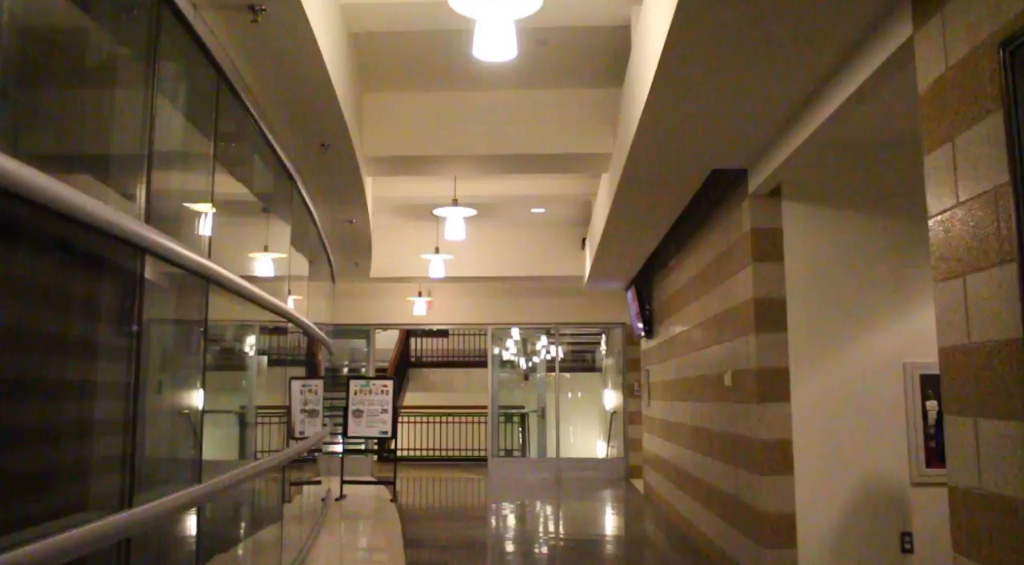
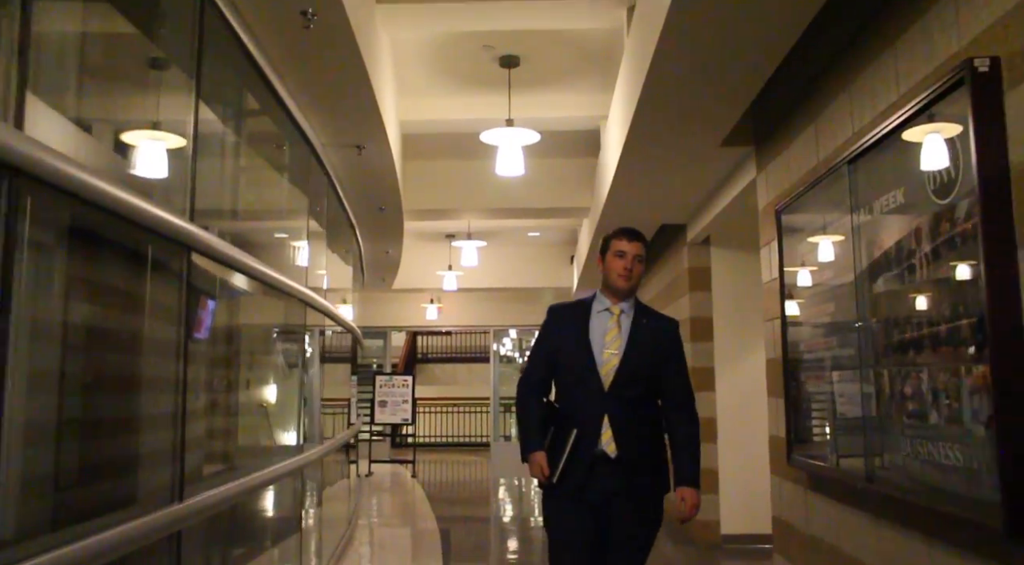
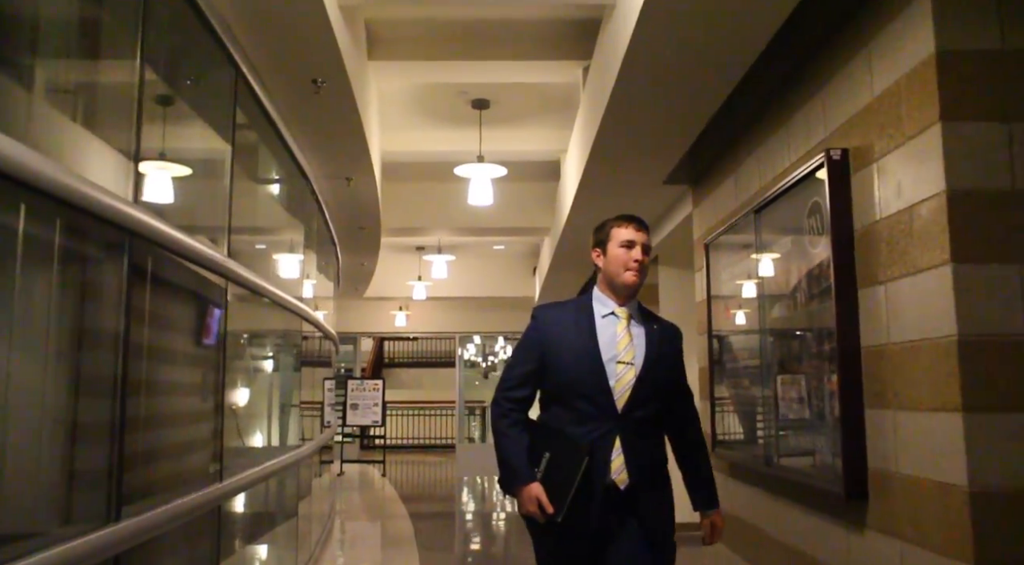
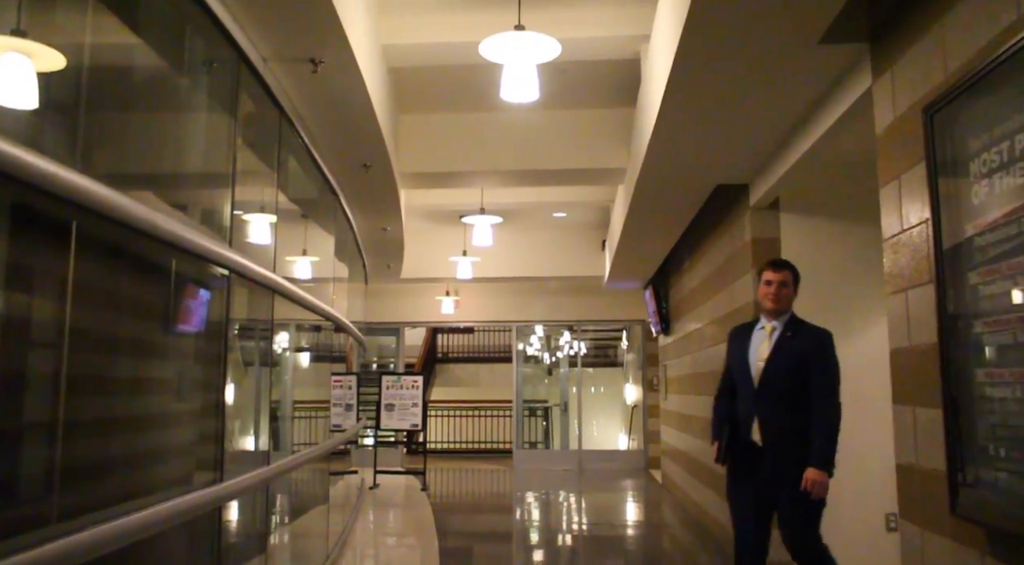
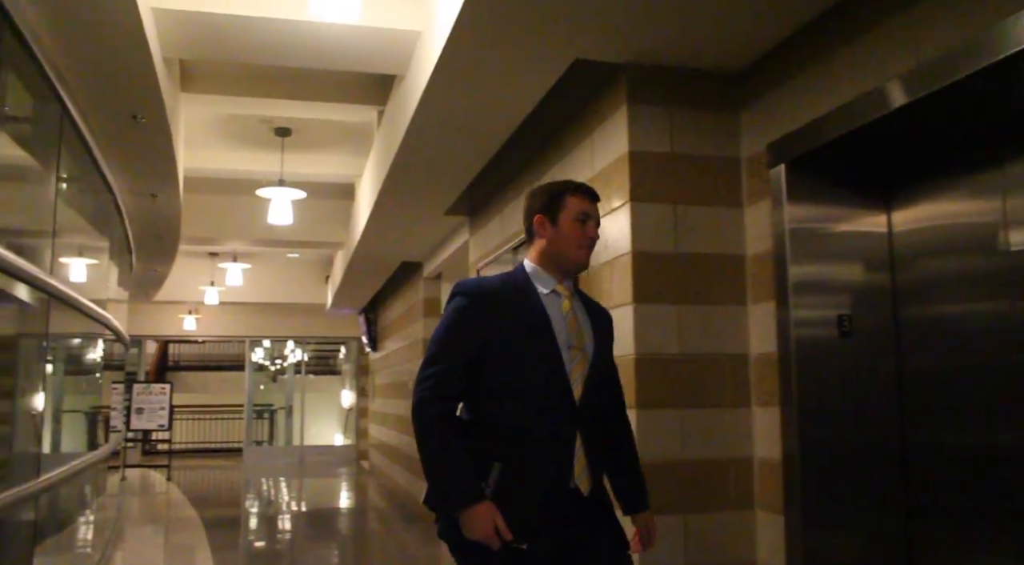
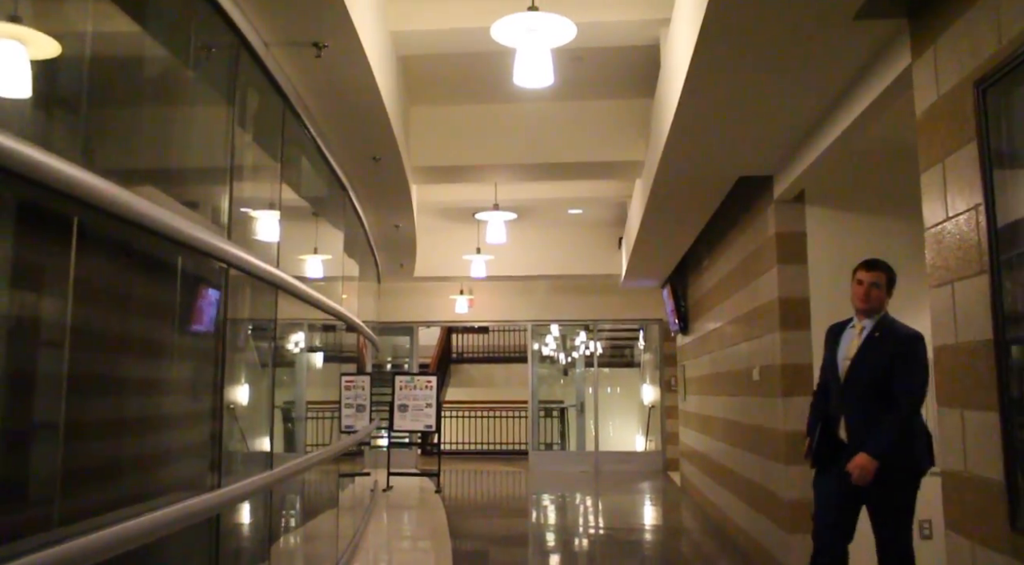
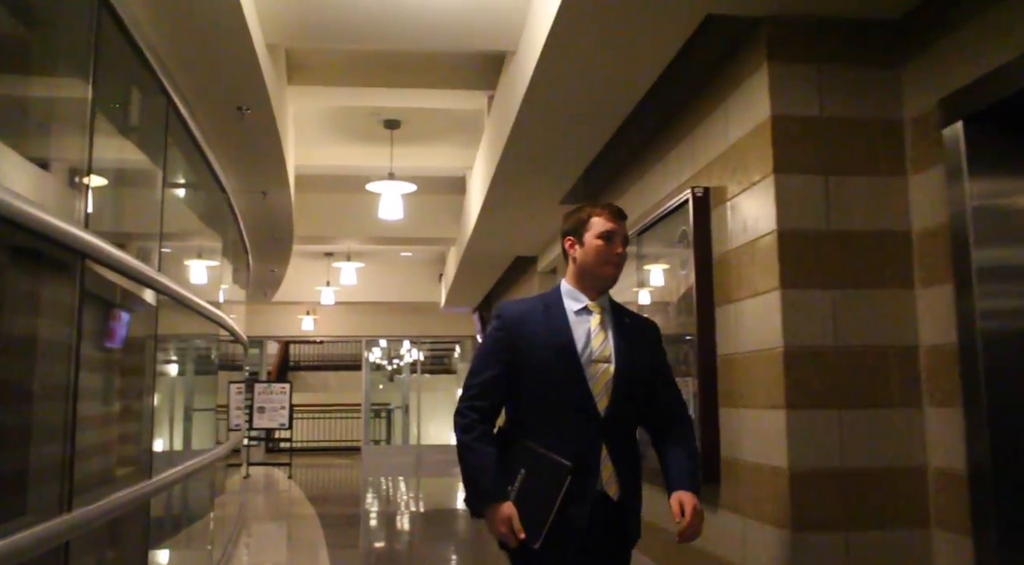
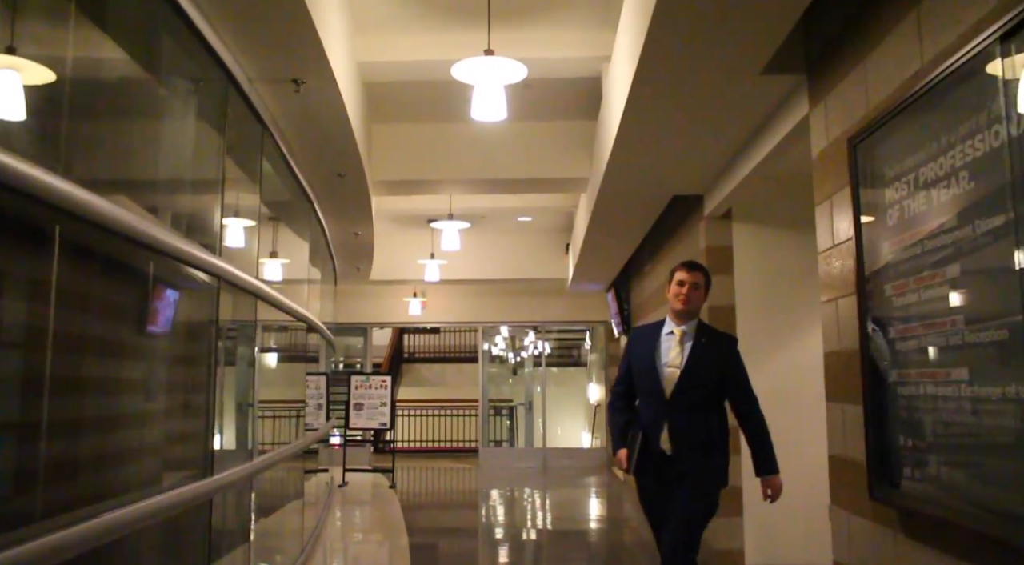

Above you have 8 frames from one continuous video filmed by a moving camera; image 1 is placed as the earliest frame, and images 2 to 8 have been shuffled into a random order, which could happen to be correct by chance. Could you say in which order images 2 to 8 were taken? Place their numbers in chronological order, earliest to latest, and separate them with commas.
6, 4, 8, 2, 3, 7, 5
